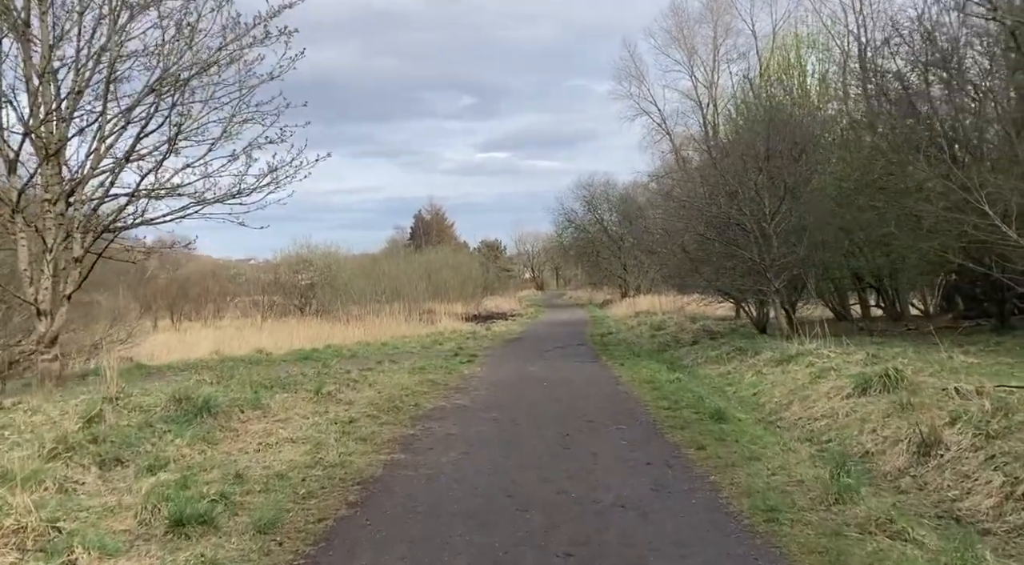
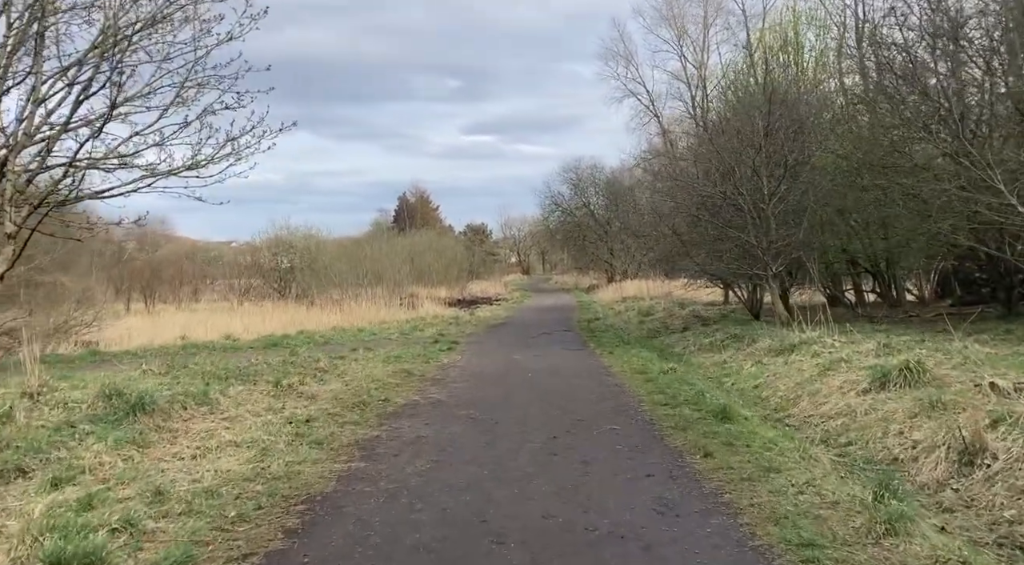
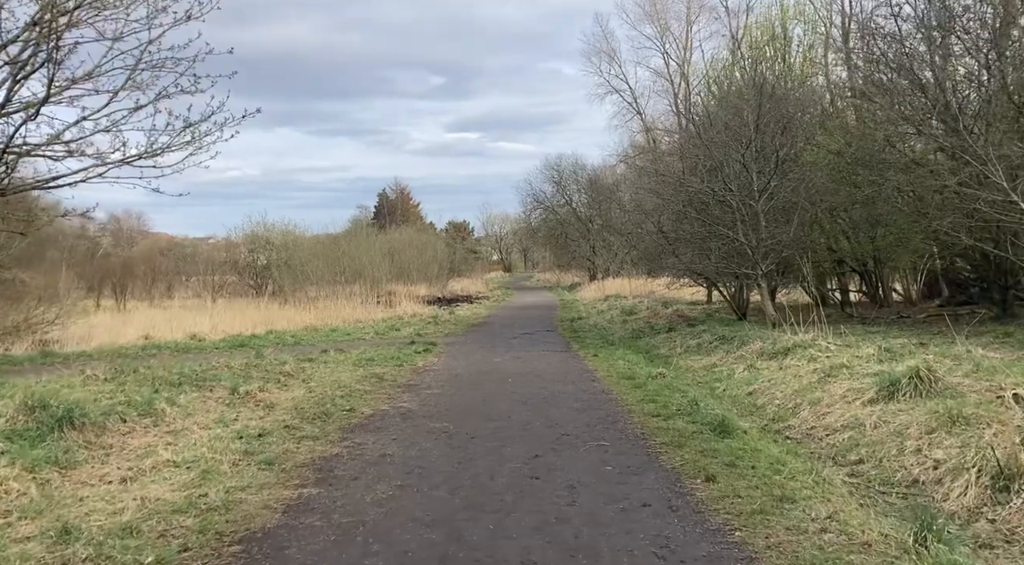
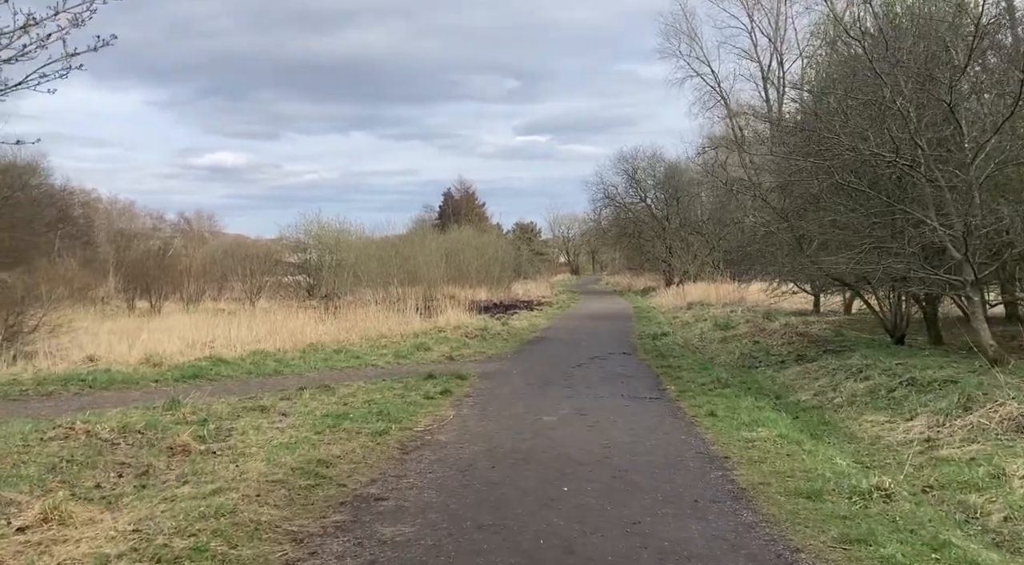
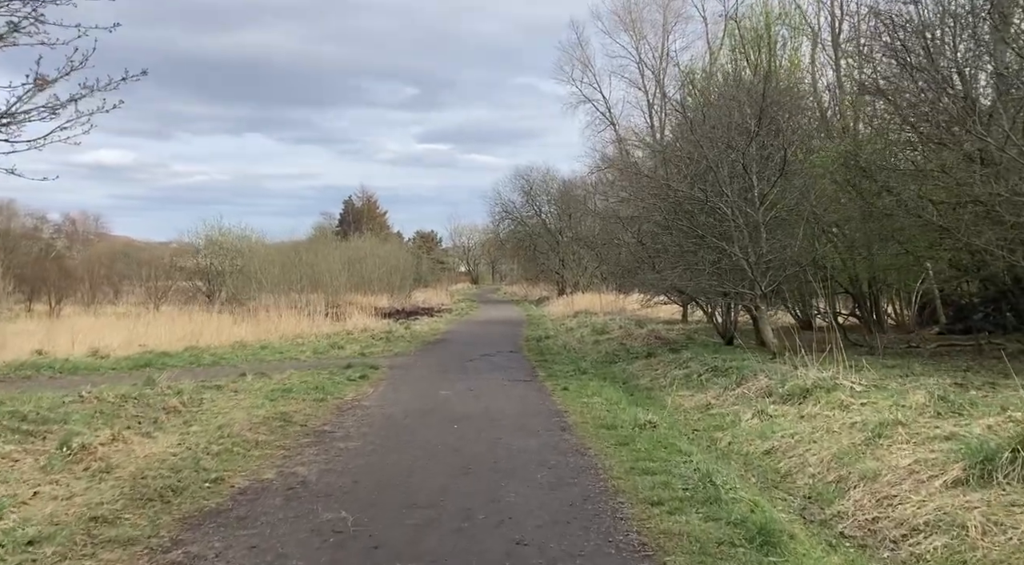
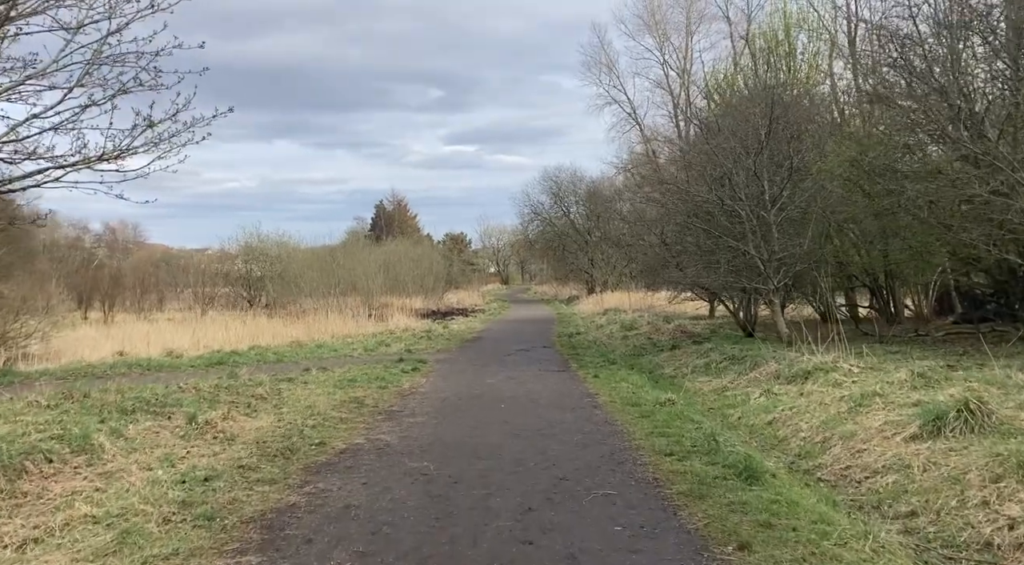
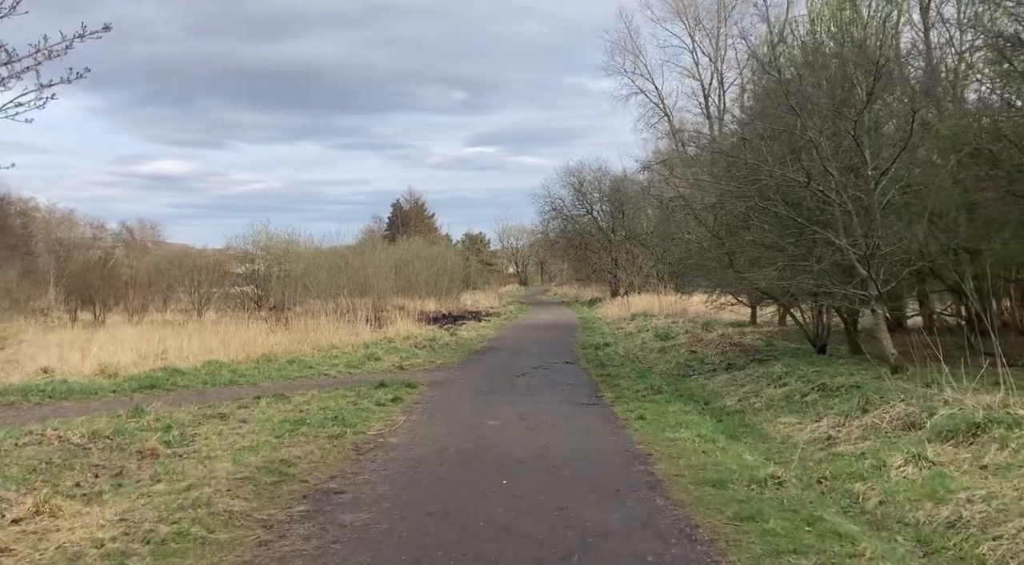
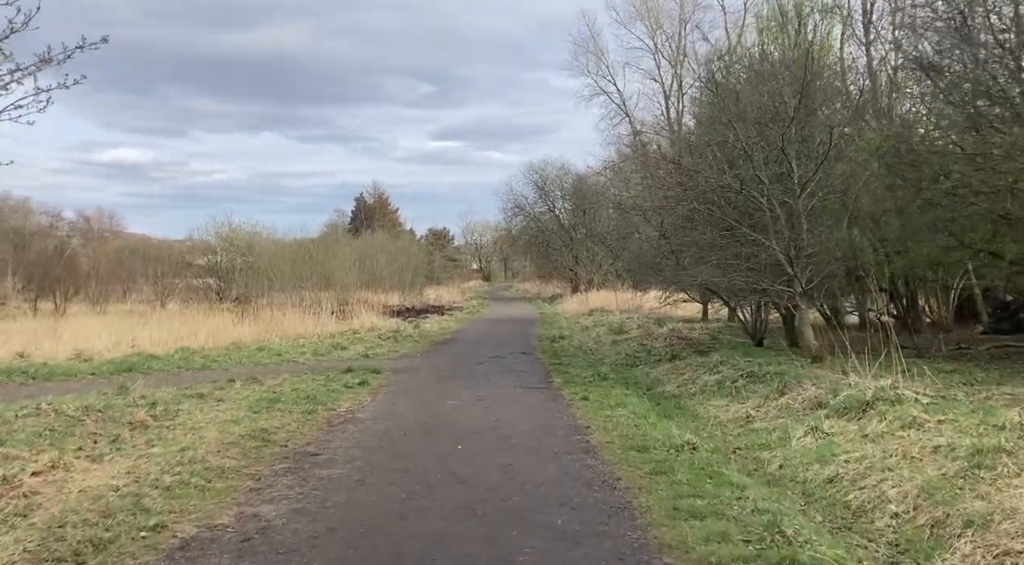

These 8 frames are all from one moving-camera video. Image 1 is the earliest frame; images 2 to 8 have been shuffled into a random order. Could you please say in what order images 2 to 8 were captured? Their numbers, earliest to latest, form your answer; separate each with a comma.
2, 3, 6, 5, 8, 7, 4
